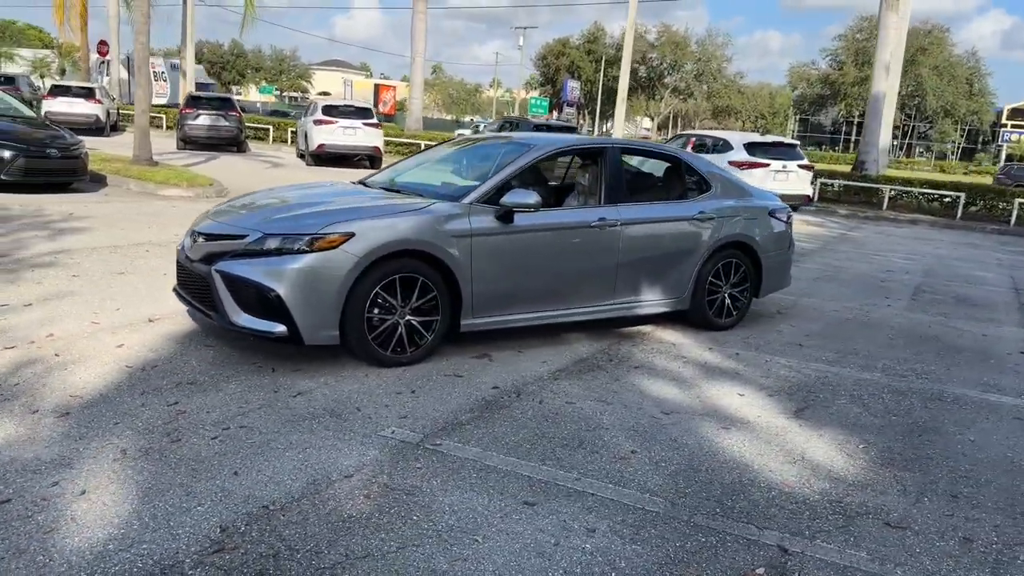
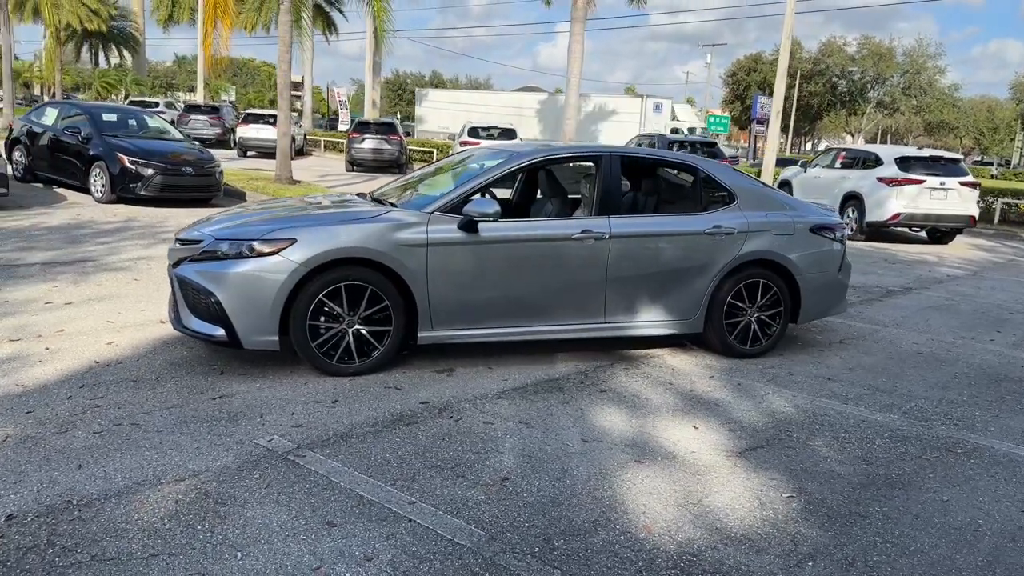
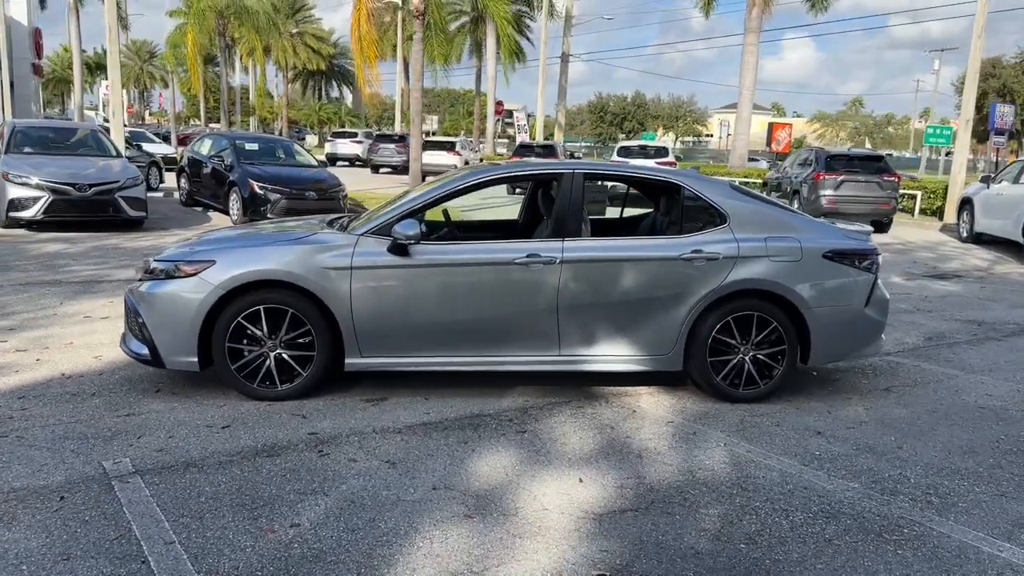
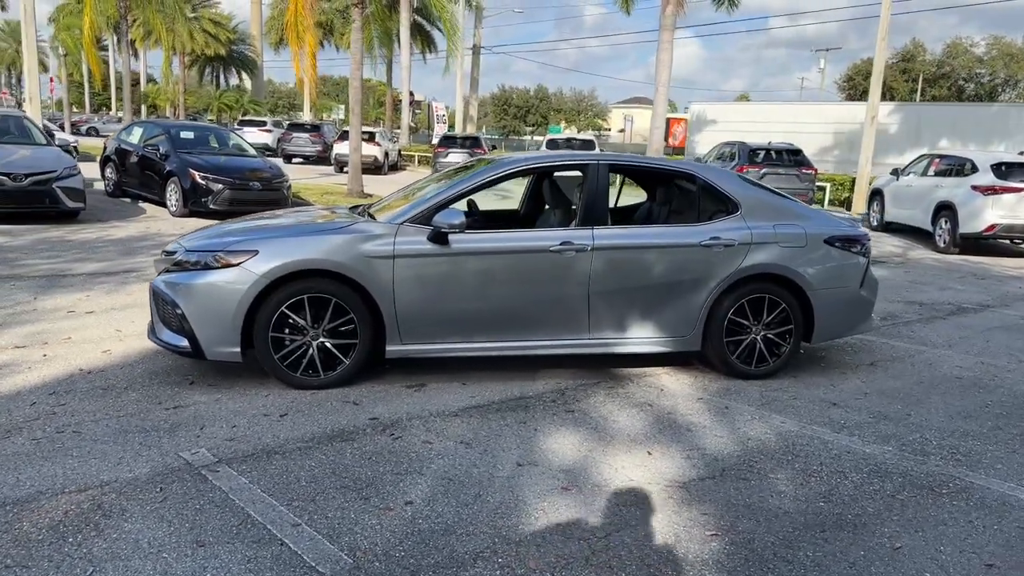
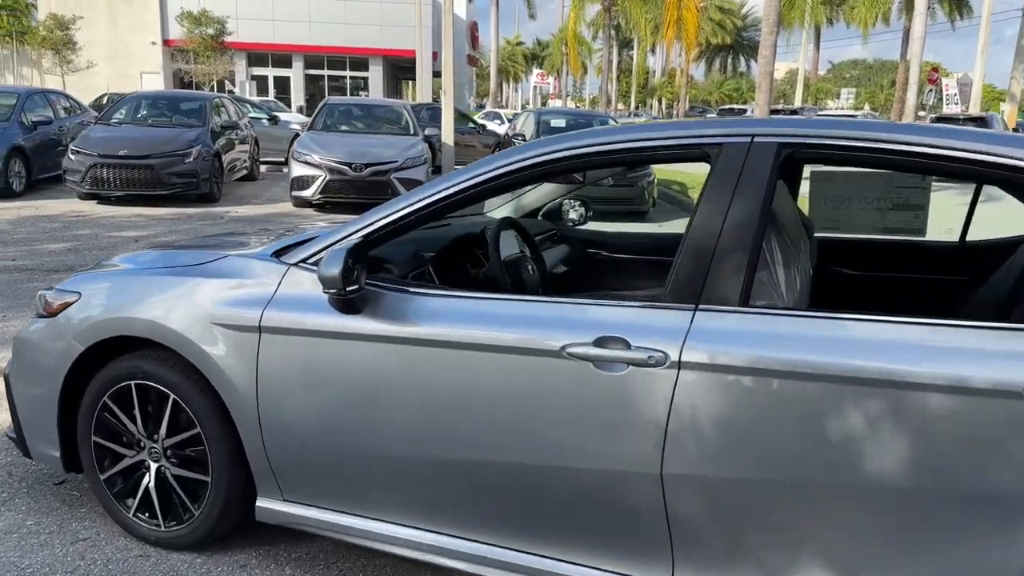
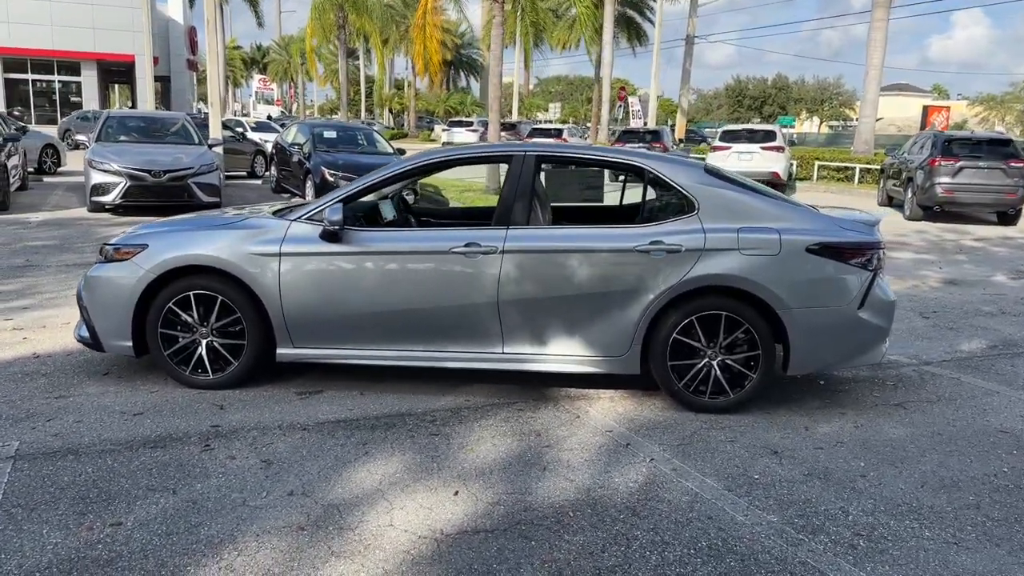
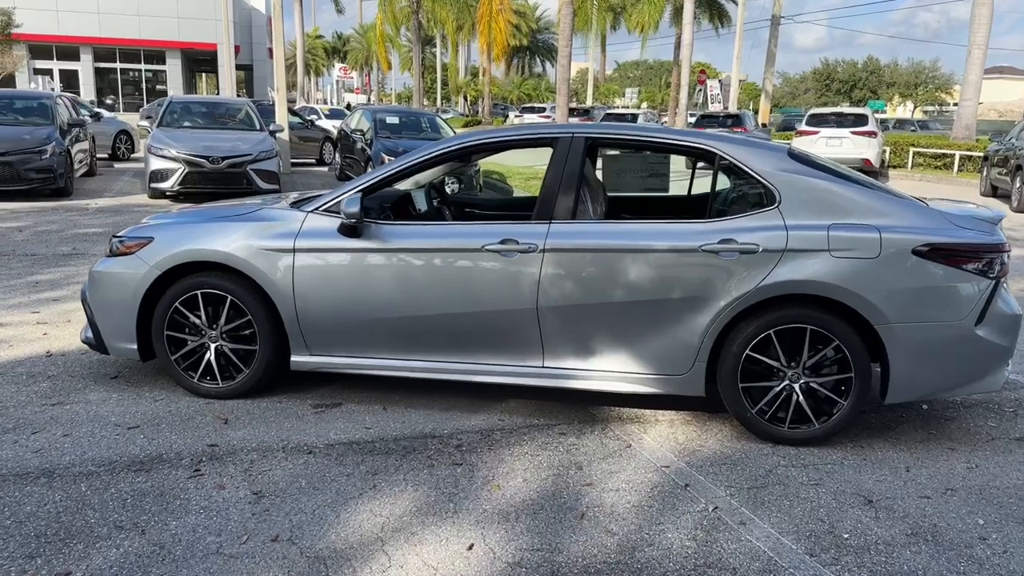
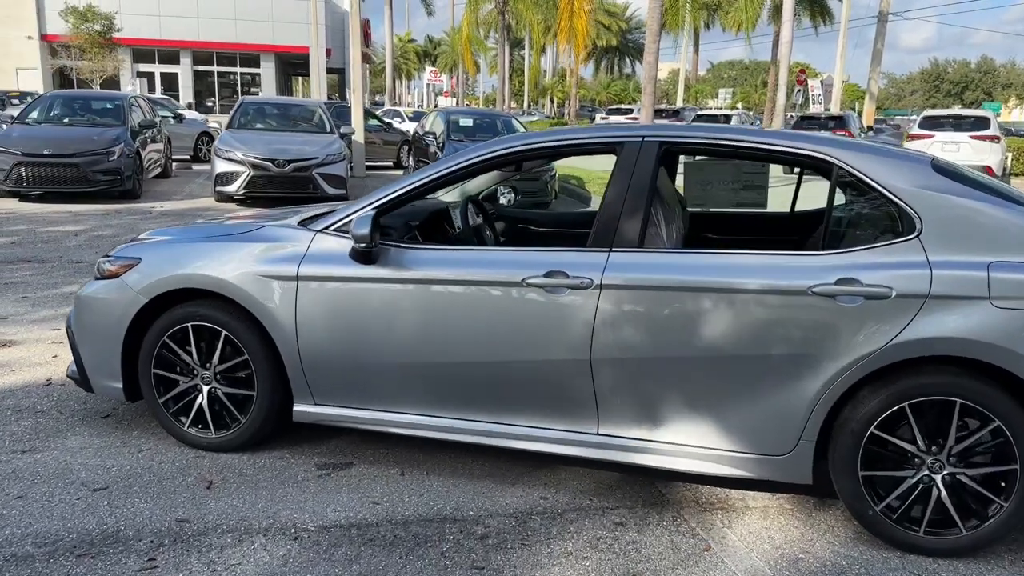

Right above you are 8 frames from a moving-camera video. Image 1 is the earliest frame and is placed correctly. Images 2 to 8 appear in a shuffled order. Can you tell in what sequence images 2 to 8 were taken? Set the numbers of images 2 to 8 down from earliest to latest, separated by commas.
2, 4, 3, 6, 7, 8, 5
